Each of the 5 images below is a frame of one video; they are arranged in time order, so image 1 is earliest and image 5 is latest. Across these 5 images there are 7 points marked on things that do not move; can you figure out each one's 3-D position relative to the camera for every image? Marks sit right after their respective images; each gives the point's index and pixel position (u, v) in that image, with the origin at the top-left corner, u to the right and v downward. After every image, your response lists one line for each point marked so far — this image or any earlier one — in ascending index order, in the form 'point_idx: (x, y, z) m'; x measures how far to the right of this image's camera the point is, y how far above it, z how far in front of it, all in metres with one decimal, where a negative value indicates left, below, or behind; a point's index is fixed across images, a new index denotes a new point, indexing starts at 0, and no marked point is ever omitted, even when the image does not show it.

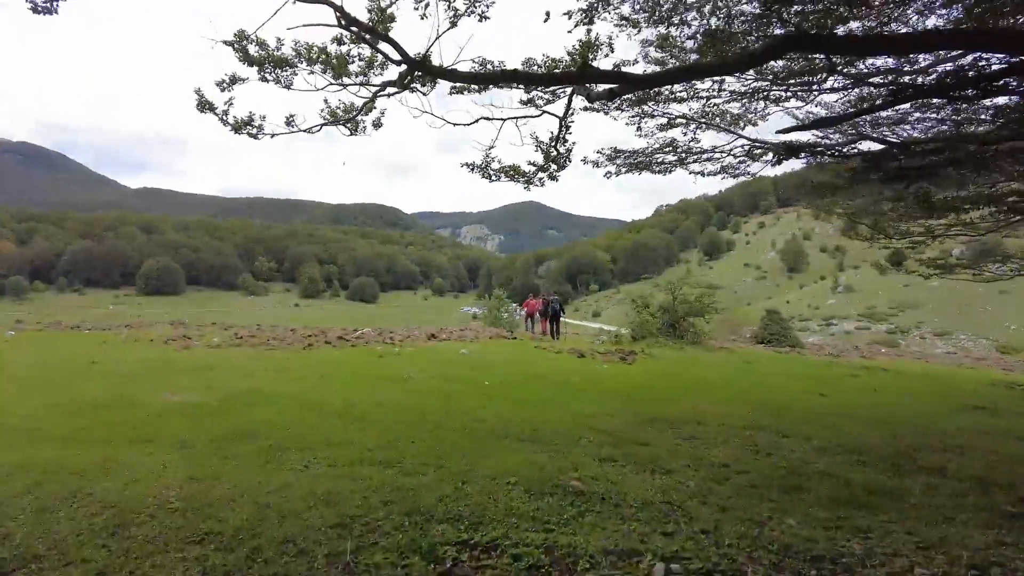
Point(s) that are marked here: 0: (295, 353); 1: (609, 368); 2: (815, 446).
0: (-6.5, -2.0, +18.7) m
1: (+3.2, -2.6, +19.9) m
2: (+4.9, -2.5, +10.0) m
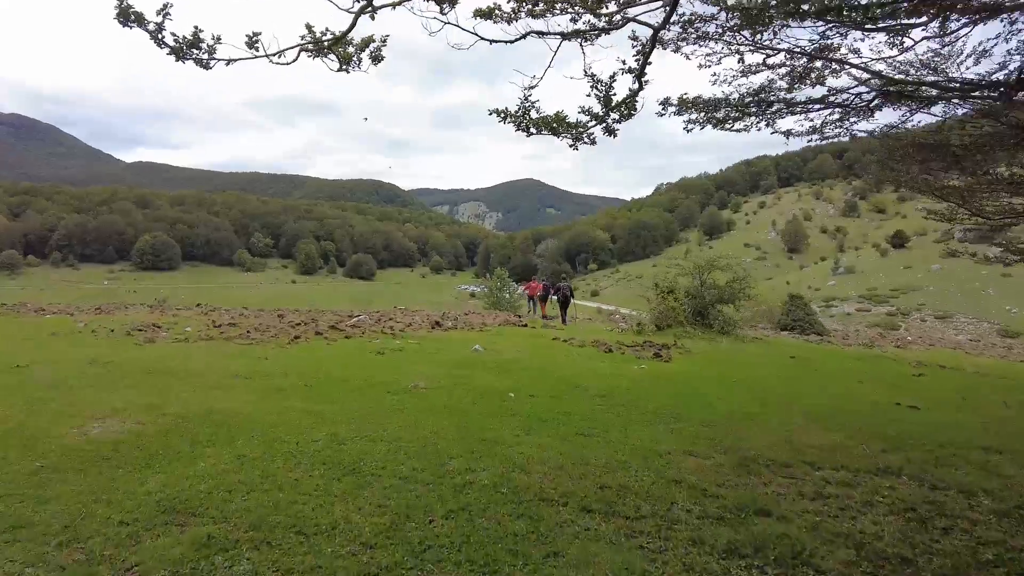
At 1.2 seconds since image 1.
0: (-5.9, -1.6, +15.8) m
1: (+3.7, -2.2, +17.1) m
2: (+5.5, -2.5, +7.2) m
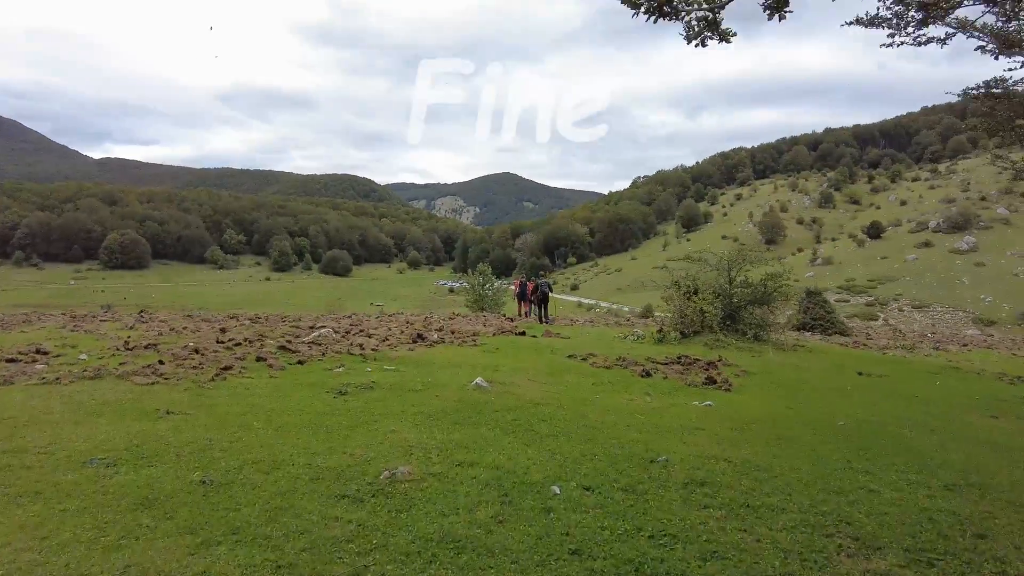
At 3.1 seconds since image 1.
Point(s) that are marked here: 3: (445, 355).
0: (-5.6, -1.9, +10.9) m
1: (+4.0, -2.3, +12.5) m
2: (+6.1, -2.7, +2.7) m
3: (-1.8, -1.8, +16.9) m
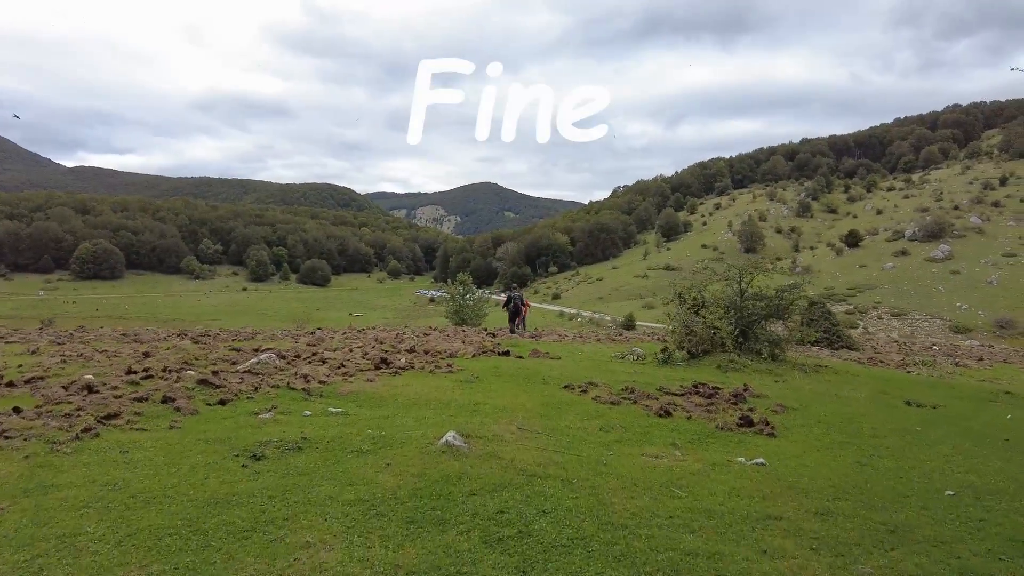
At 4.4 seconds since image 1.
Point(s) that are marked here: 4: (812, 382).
0: (-5.8, -2.2, +7.4) m
1: (+3.8, -2.6, +9.3) m
2: (+6.2, -2.8, -0.5) m
3: (-2.2, -2.2, +13.5) m
4: (+8.8, -2.7, +18.1) m
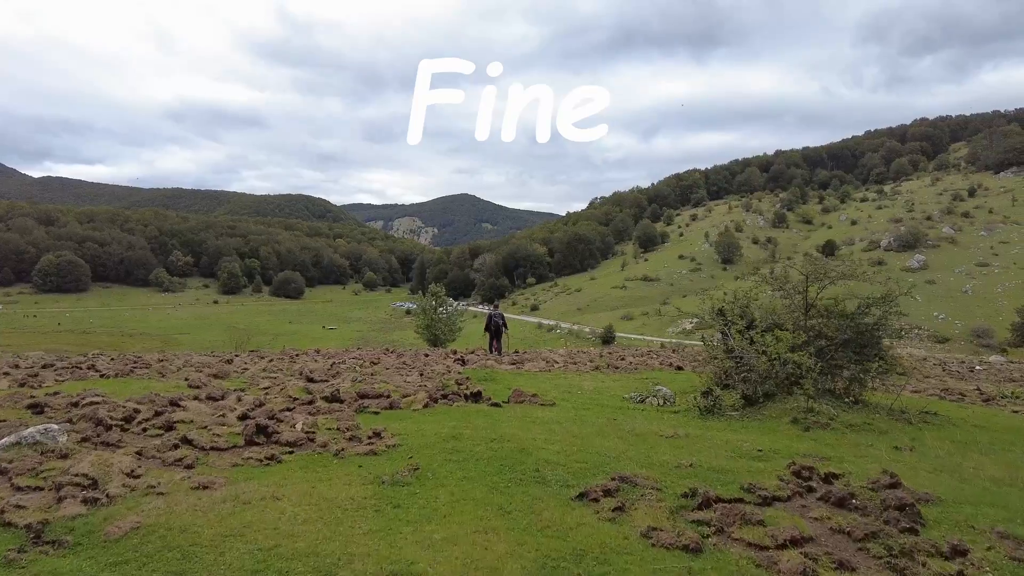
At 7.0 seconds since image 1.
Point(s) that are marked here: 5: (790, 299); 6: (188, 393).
0: (-5.9, -2.3, +0.3) m
1: (+3.6, -2.7, +2.5) m
2: (+6.3, -2.7, -7.2) m
3: (-2.6, -2.4, +6.5) m
4: (+8.2, -3.0, +11.5) m
5: (+7.3, -0.3, +16.2) m
6: (-8.3, -2.4, +15.2) m
